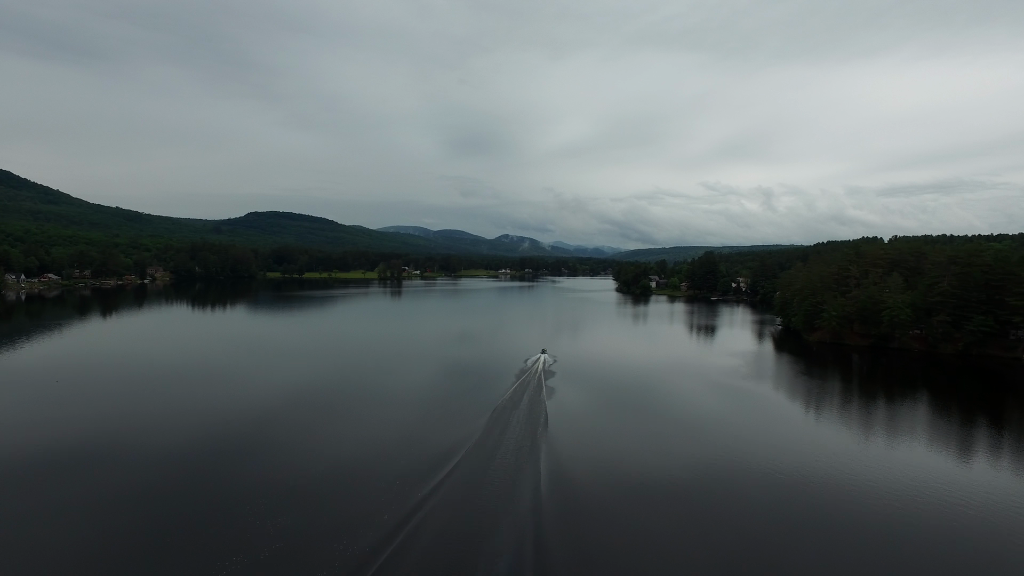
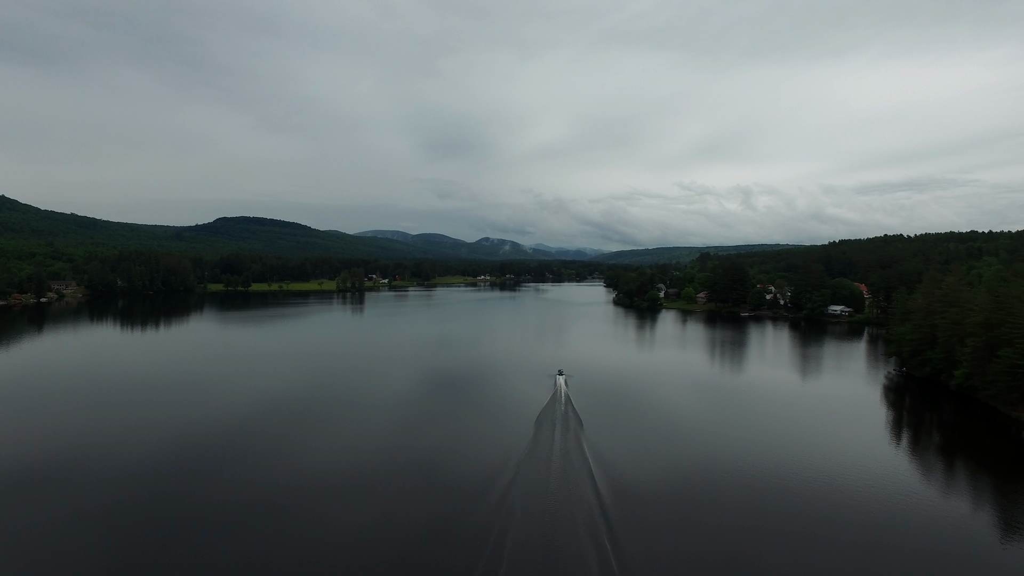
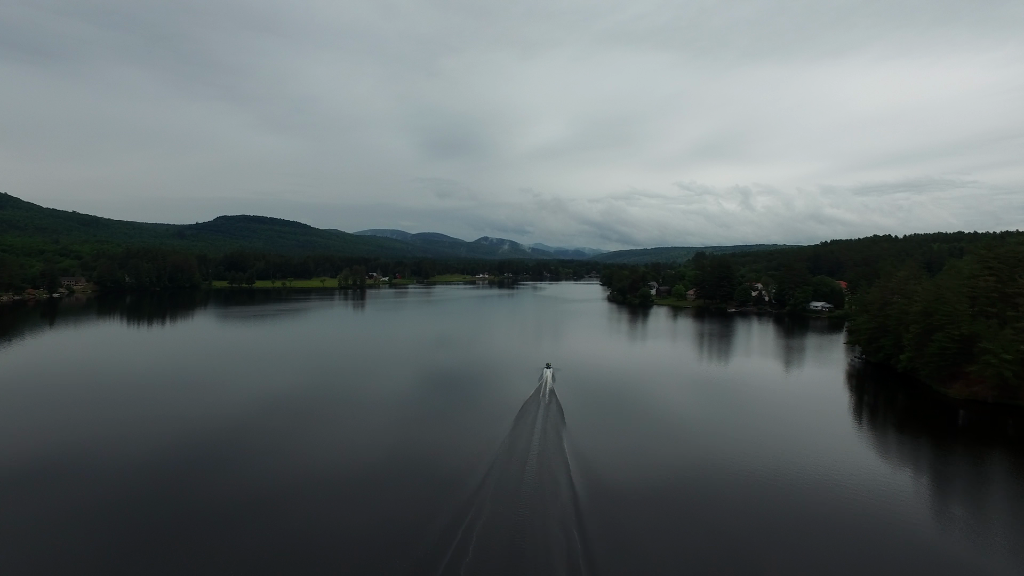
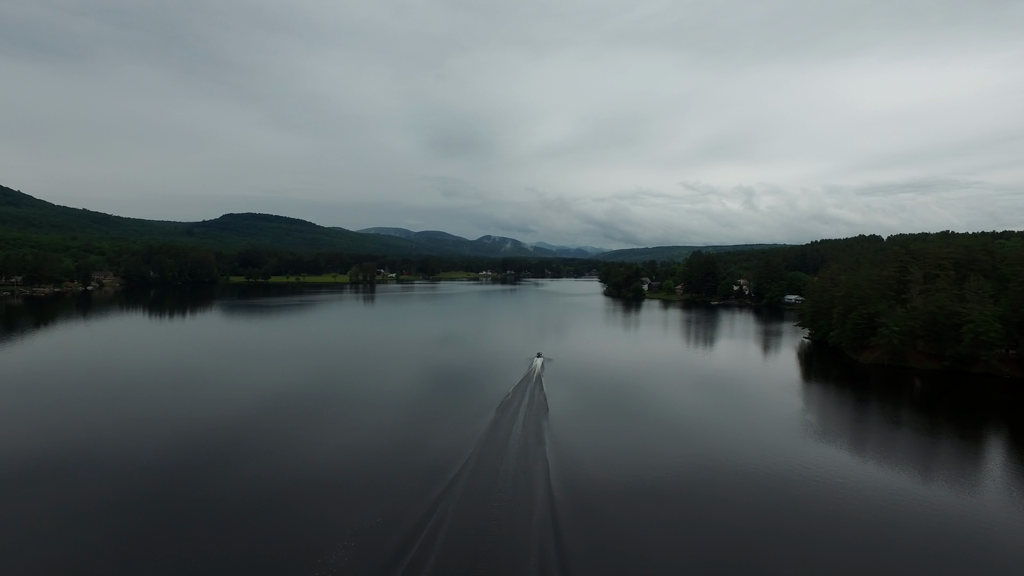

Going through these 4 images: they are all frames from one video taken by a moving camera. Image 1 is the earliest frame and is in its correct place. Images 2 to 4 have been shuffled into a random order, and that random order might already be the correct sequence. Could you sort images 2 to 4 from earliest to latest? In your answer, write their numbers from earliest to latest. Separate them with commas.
4, 3, 2
